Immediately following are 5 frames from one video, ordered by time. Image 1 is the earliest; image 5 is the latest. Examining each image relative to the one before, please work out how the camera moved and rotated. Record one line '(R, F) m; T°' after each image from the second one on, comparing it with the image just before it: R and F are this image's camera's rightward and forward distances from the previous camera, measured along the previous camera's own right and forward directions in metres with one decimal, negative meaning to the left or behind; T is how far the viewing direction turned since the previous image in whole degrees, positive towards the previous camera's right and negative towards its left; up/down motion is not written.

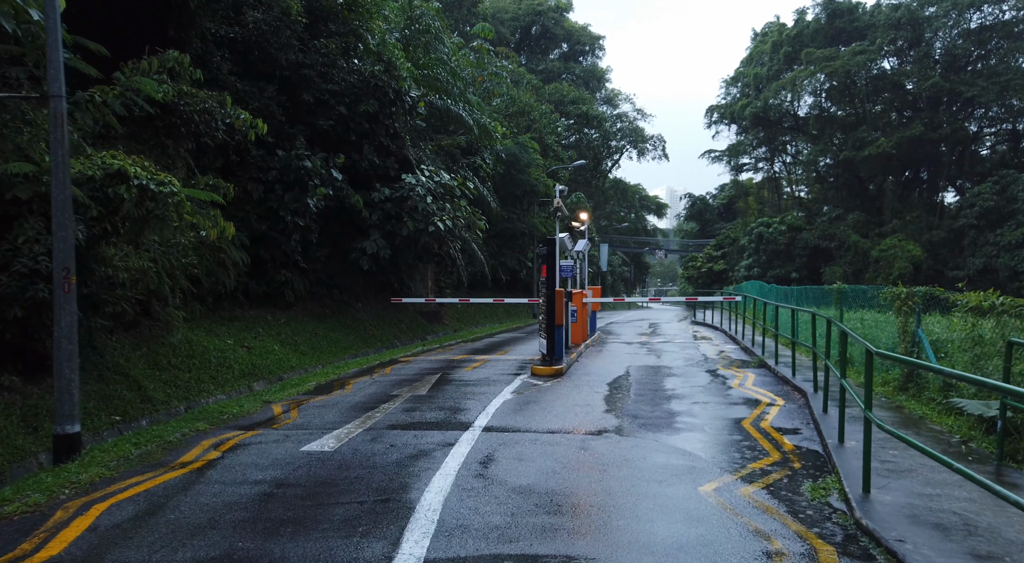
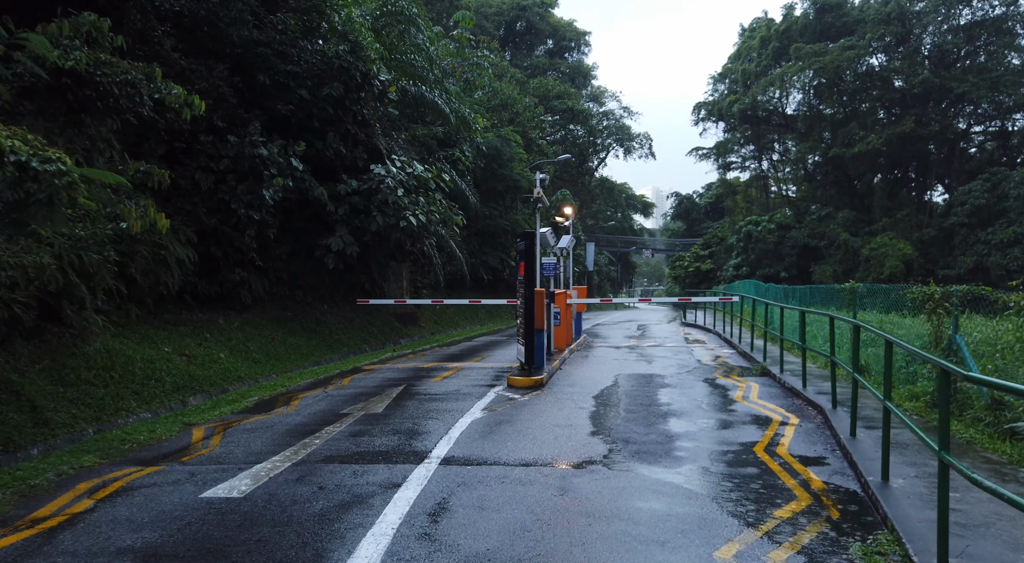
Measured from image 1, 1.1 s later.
(+0.2, +1.4) m; +1°
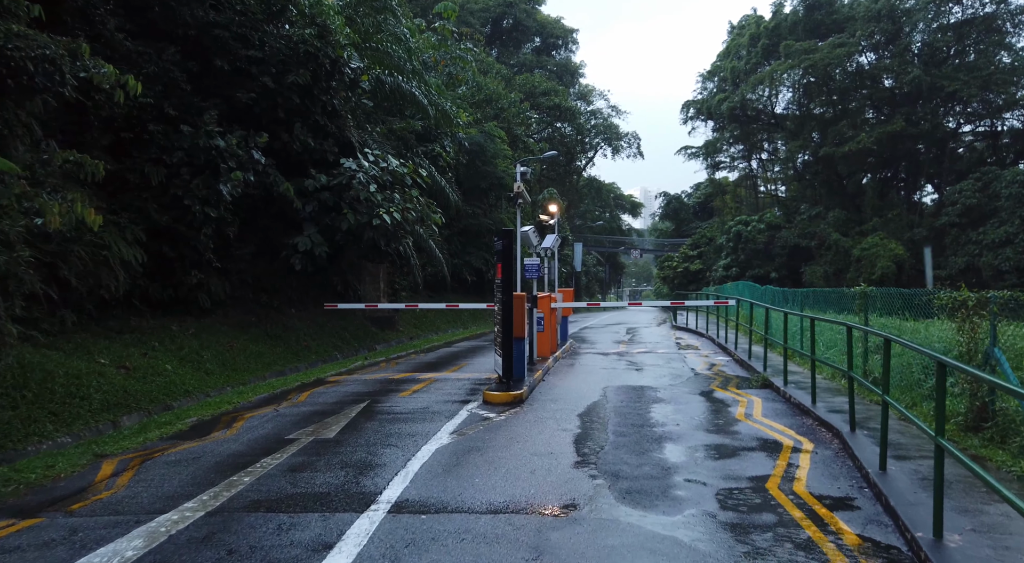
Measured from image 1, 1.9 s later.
(+0.2, +1.1) m; +1°
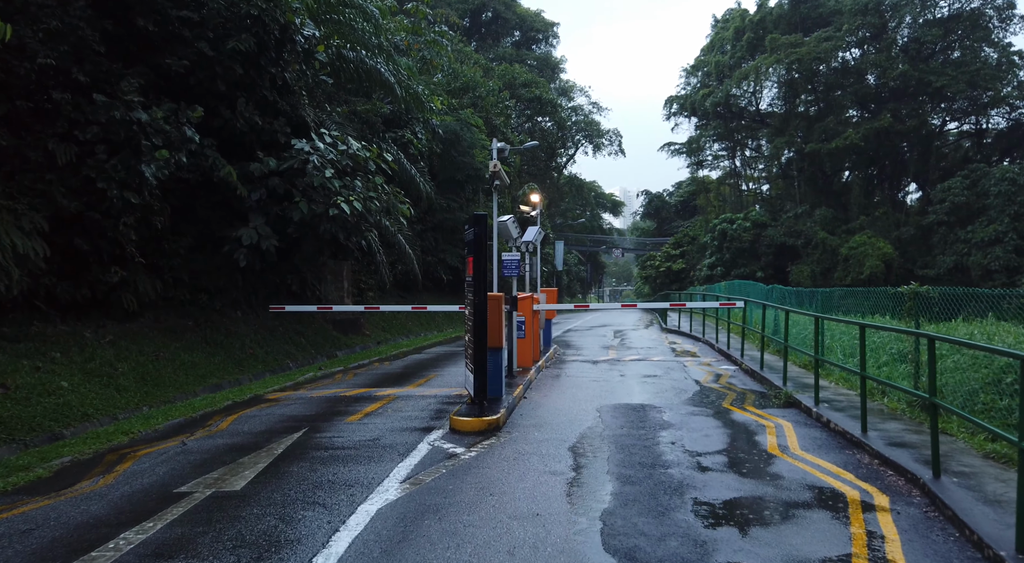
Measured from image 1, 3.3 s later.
(+0.1, +1.8) m; +2°
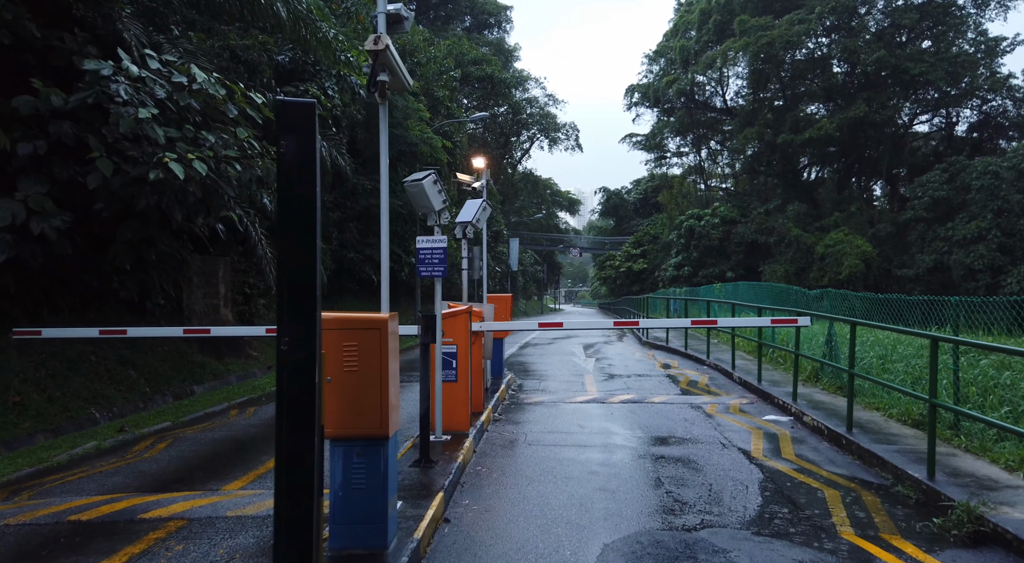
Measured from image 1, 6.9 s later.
(+0.3, +4.7) m; +4°
